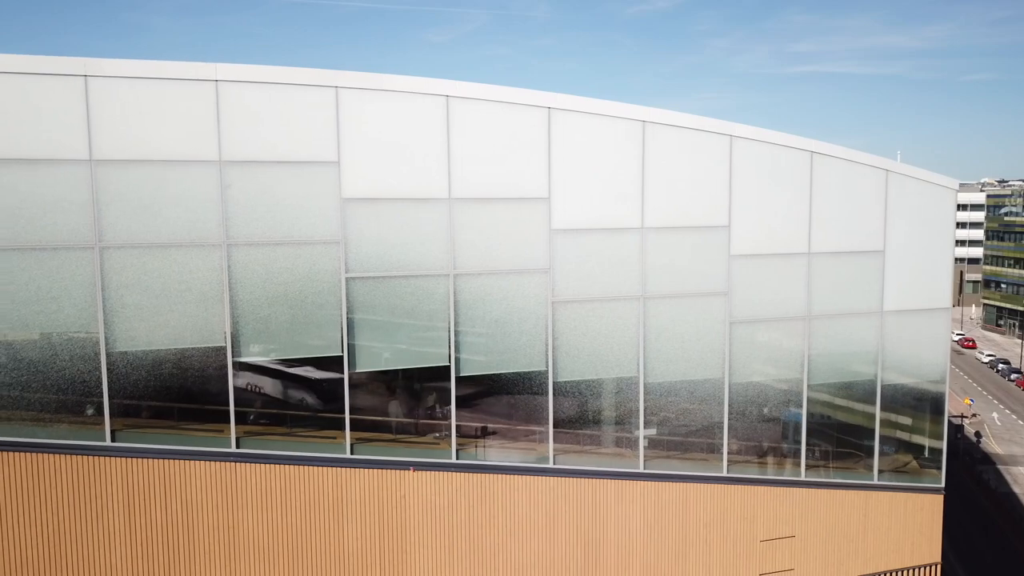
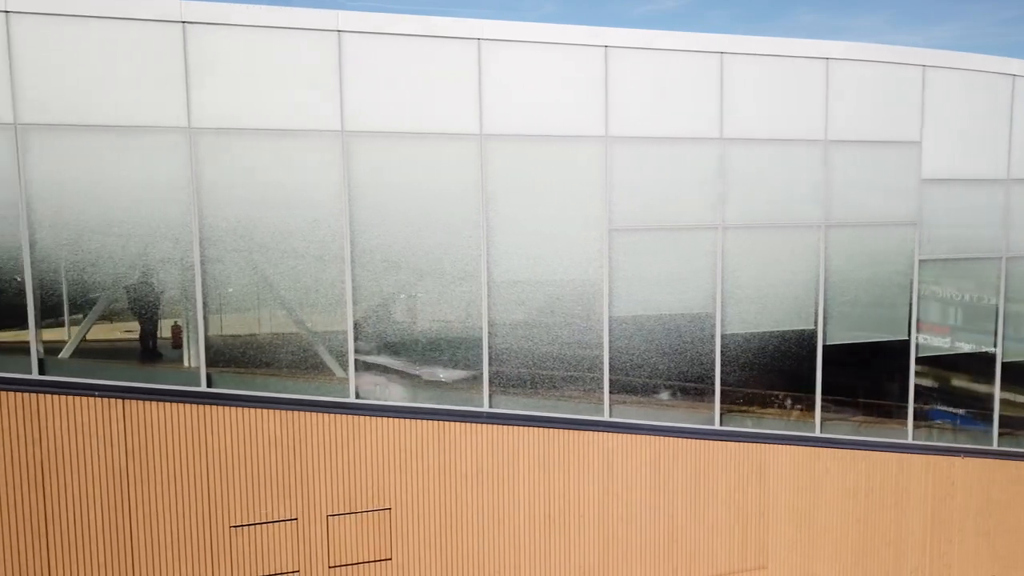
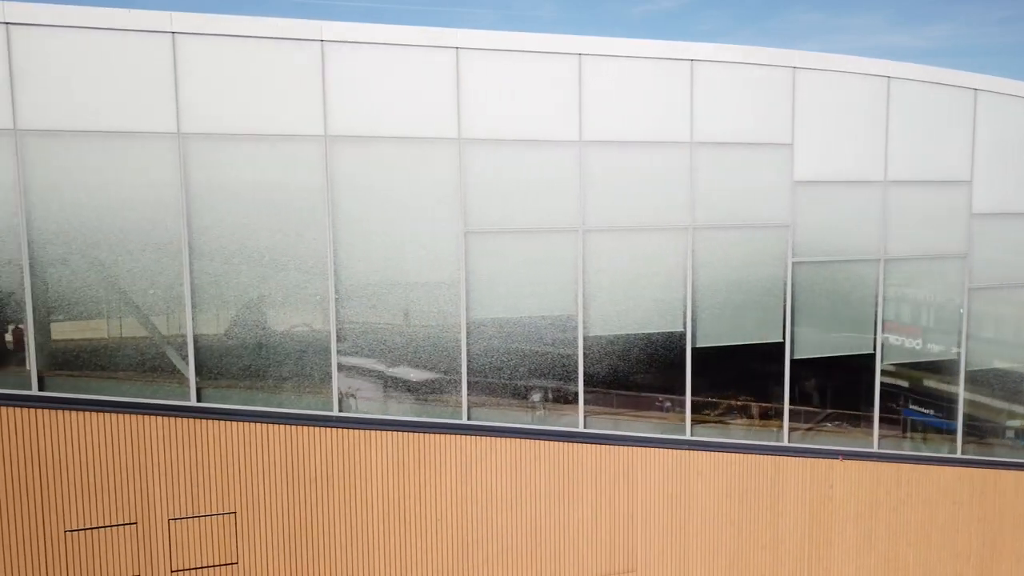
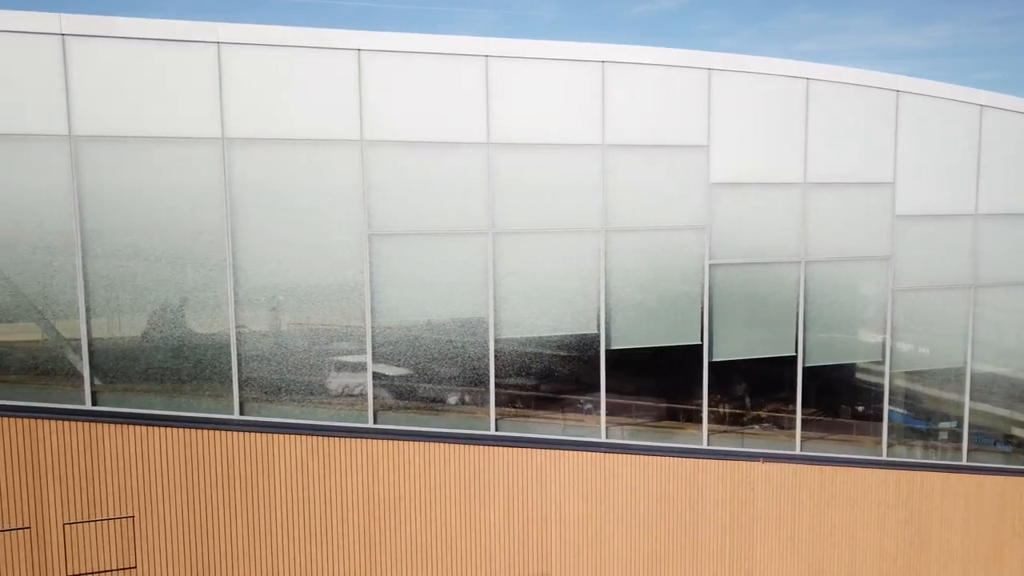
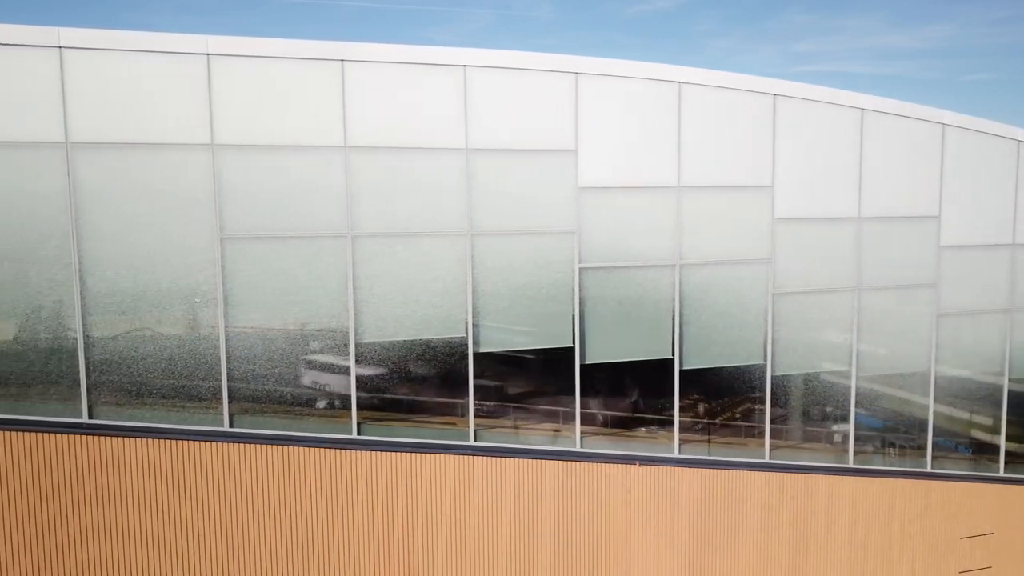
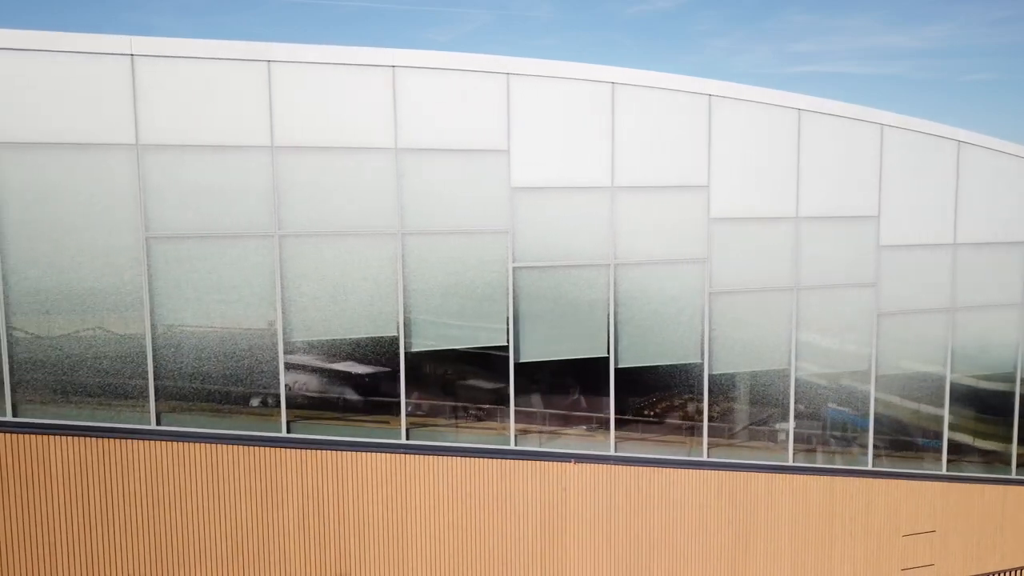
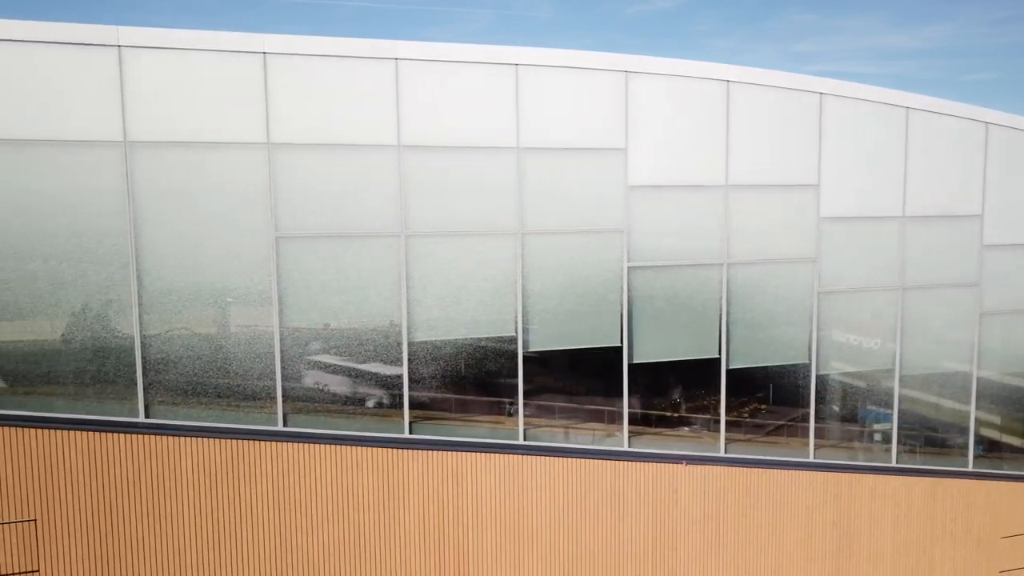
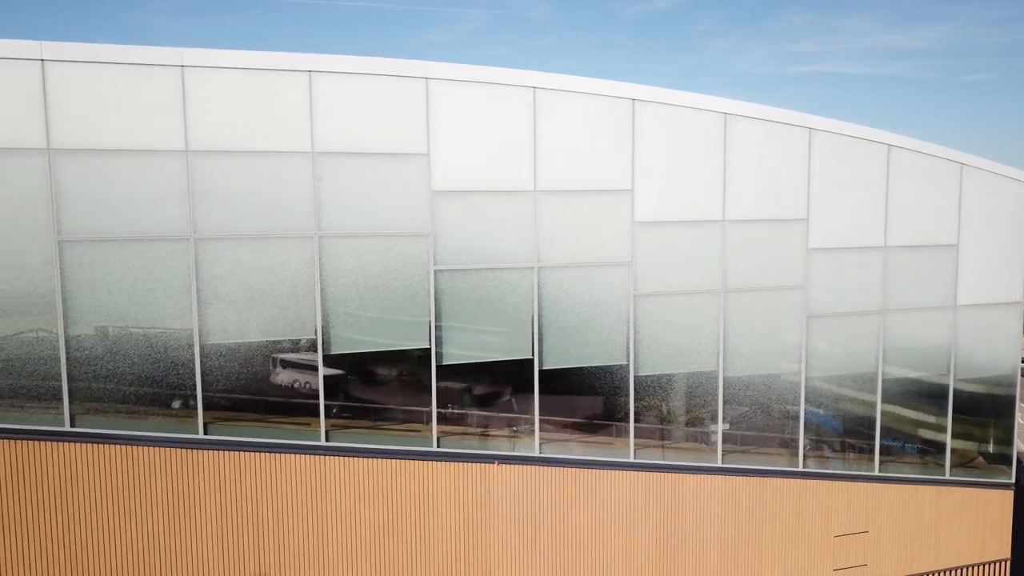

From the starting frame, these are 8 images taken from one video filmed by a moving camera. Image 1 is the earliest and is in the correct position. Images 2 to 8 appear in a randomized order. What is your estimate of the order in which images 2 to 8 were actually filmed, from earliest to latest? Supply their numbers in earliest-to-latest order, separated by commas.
8, 6, 5, 7, 4, 3, 2
